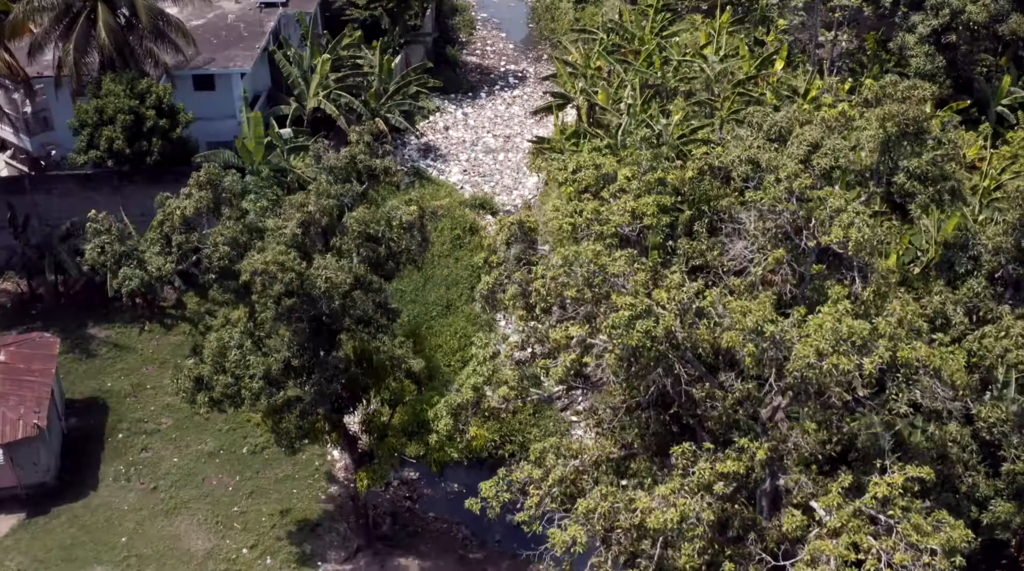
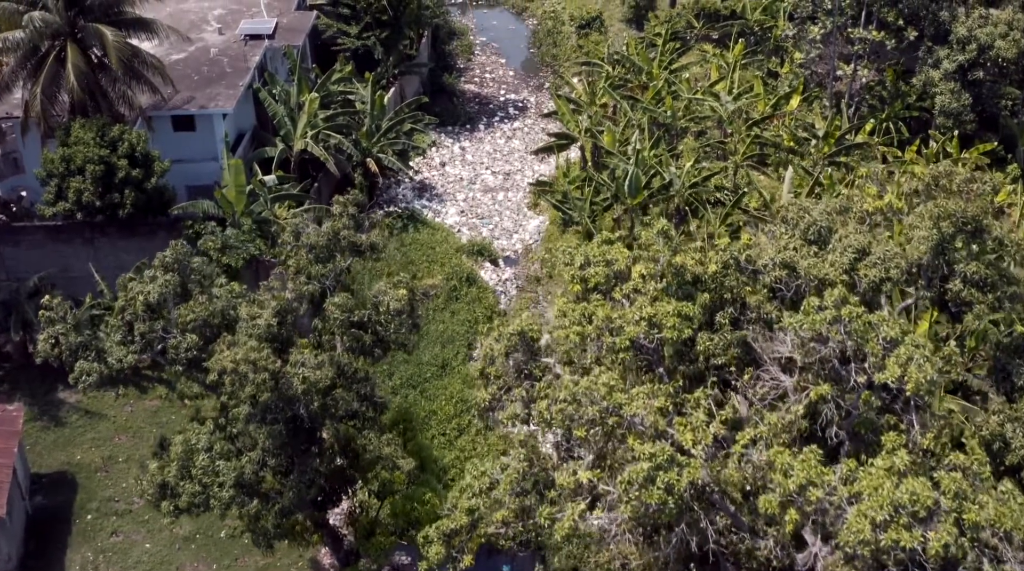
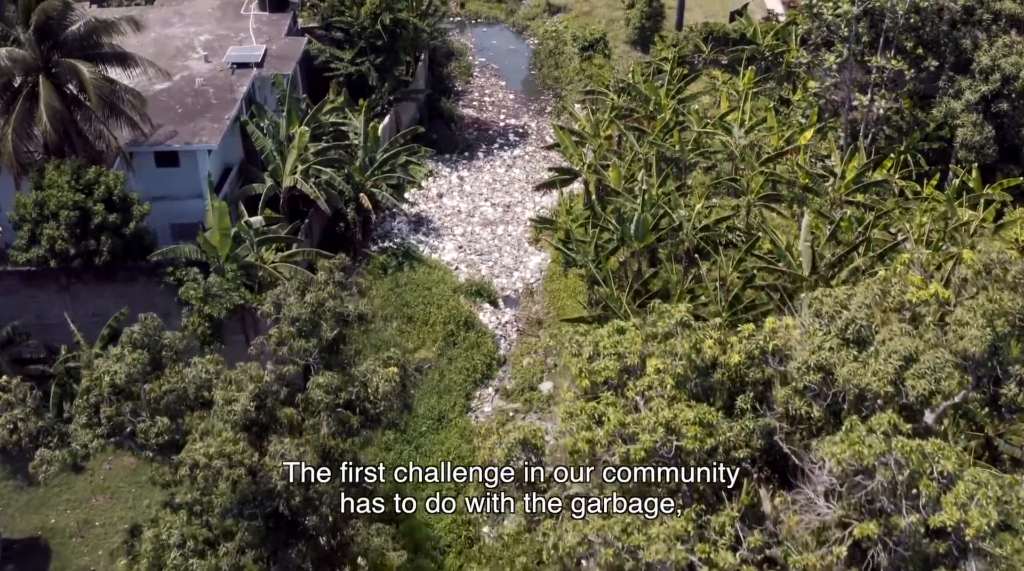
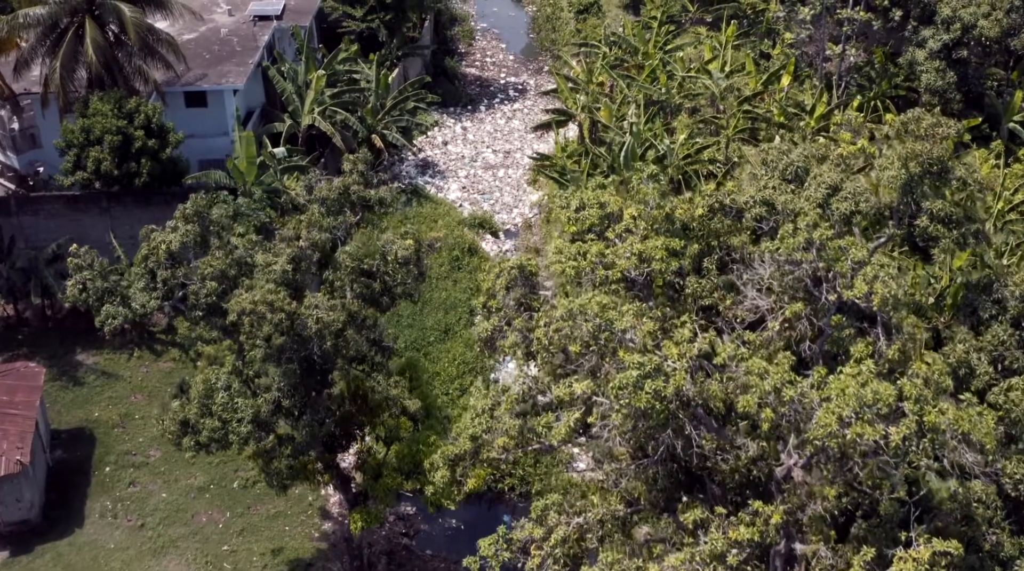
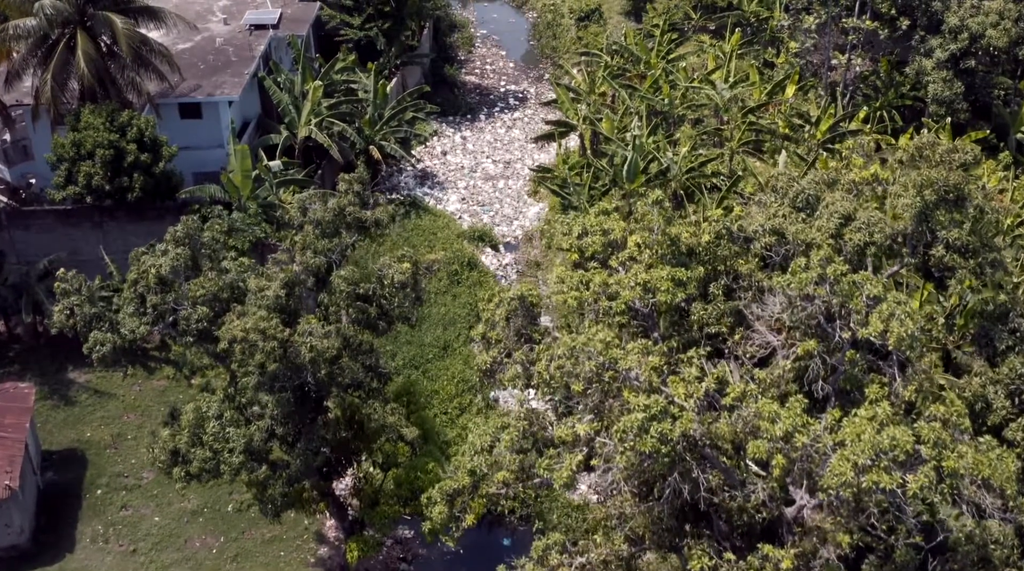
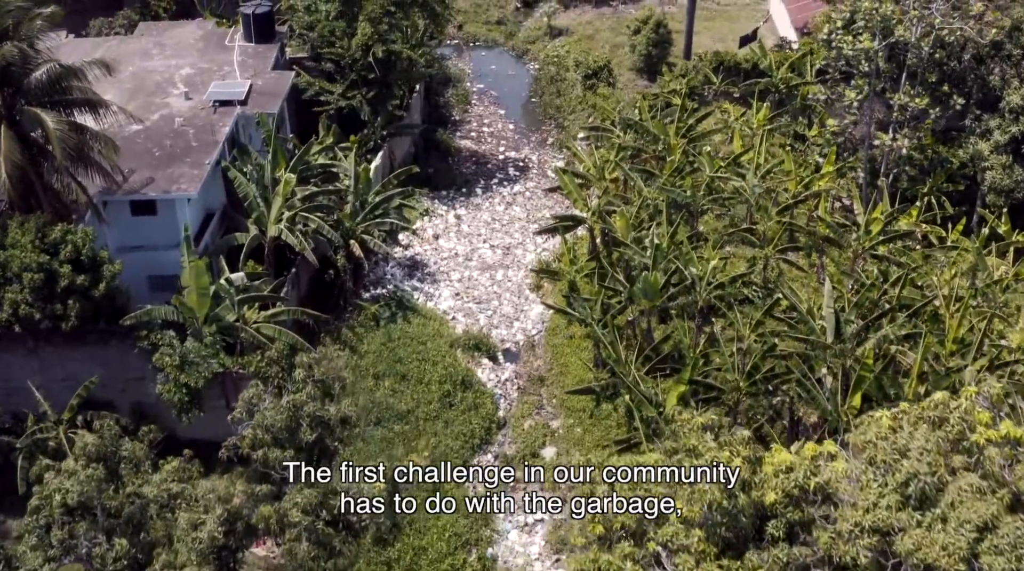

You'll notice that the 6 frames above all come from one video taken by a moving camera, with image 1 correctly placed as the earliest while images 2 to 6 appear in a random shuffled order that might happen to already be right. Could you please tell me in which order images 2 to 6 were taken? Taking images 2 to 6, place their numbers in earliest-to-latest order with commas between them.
4, 5, 2, 3, 6
